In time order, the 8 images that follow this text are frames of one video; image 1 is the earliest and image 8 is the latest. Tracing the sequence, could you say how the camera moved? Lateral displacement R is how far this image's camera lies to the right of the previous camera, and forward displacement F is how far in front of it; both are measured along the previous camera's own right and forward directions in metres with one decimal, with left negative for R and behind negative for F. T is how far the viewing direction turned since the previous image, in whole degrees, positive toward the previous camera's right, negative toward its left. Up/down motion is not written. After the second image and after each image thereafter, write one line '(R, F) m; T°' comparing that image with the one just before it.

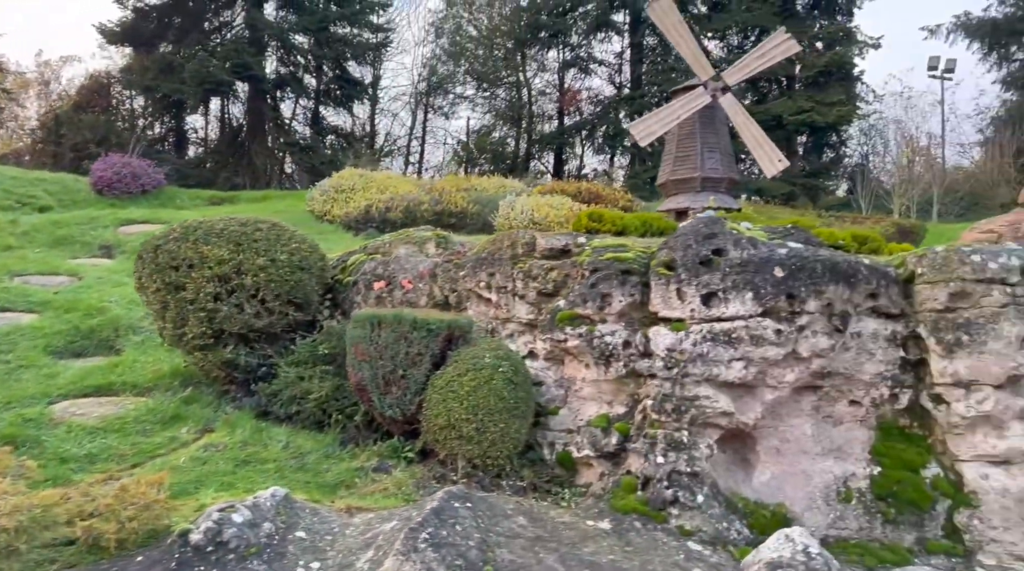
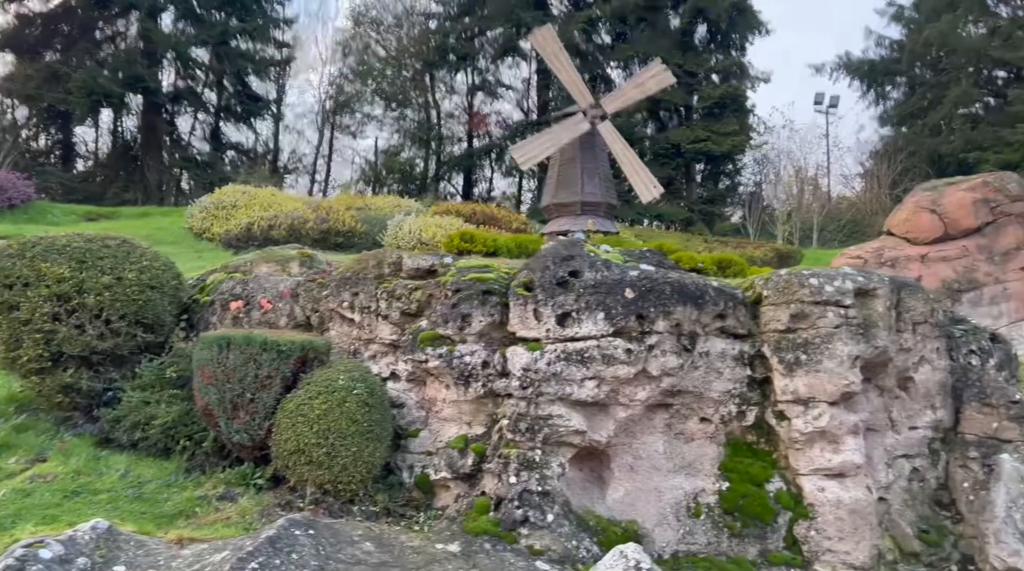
(+0.3, -0.1) m; +7°
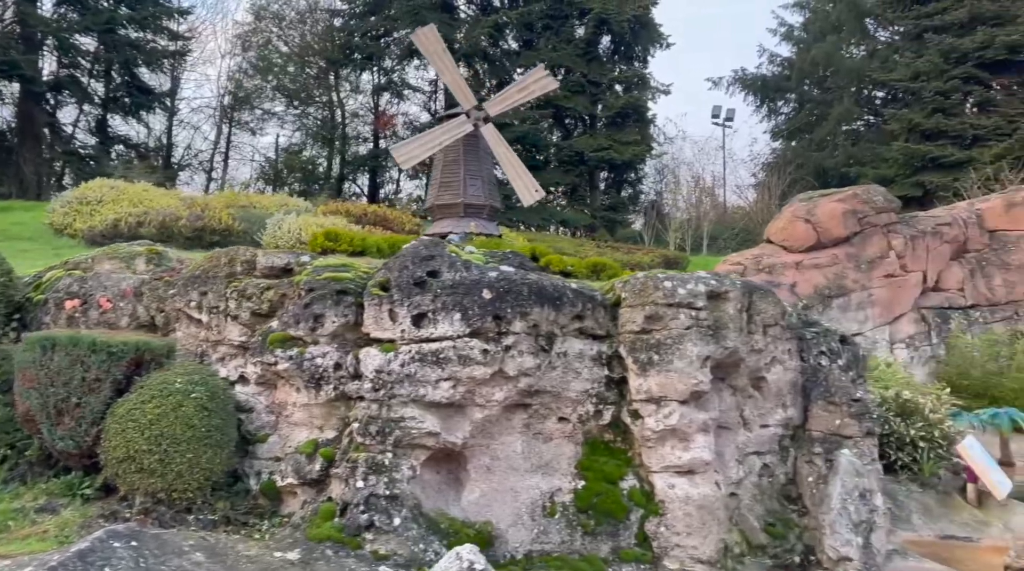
(+0.3, +0.1) m; +7°
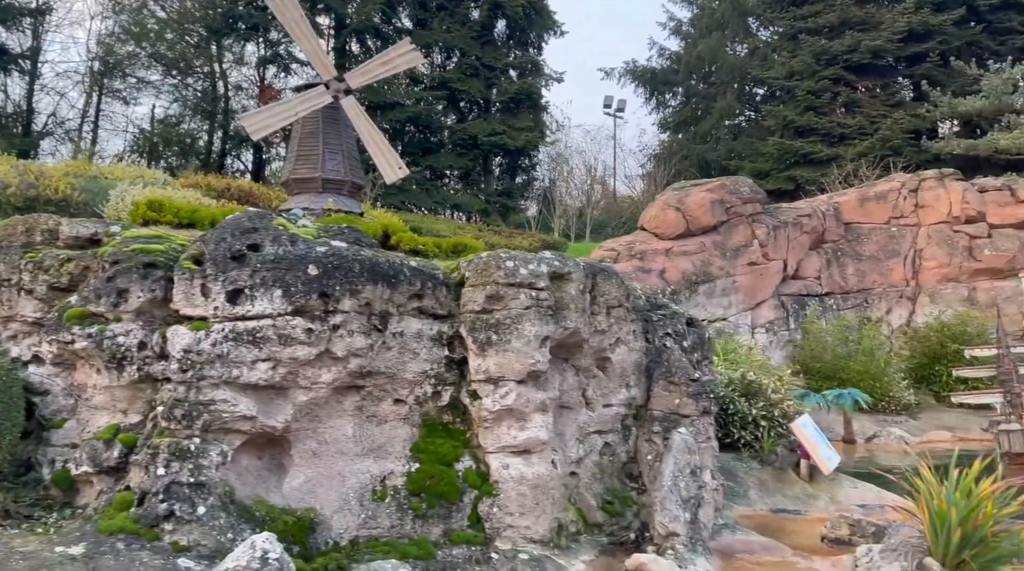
(+0.5, +0.3) m; +7°
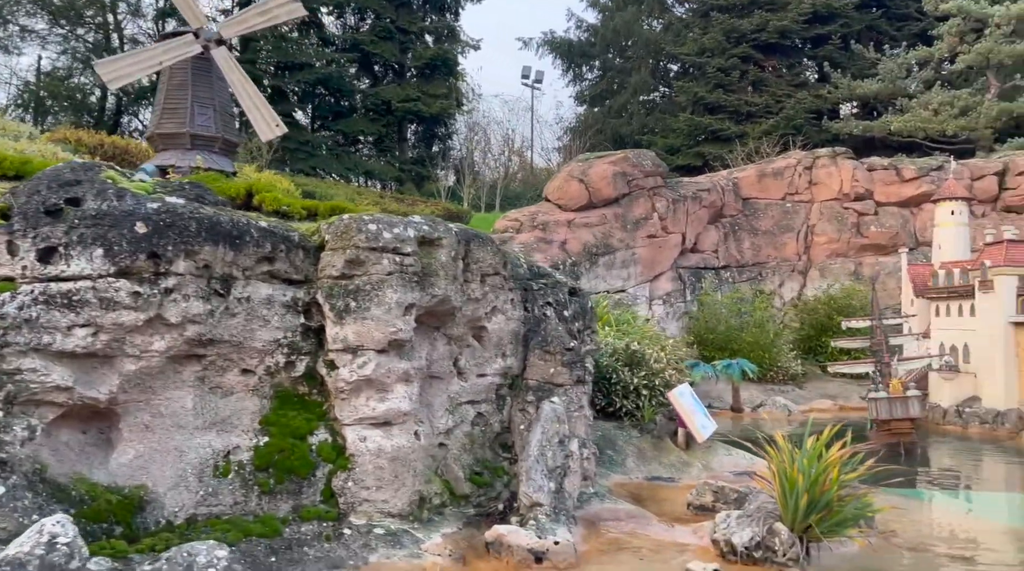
(+0.5, +0.4) m; +6°
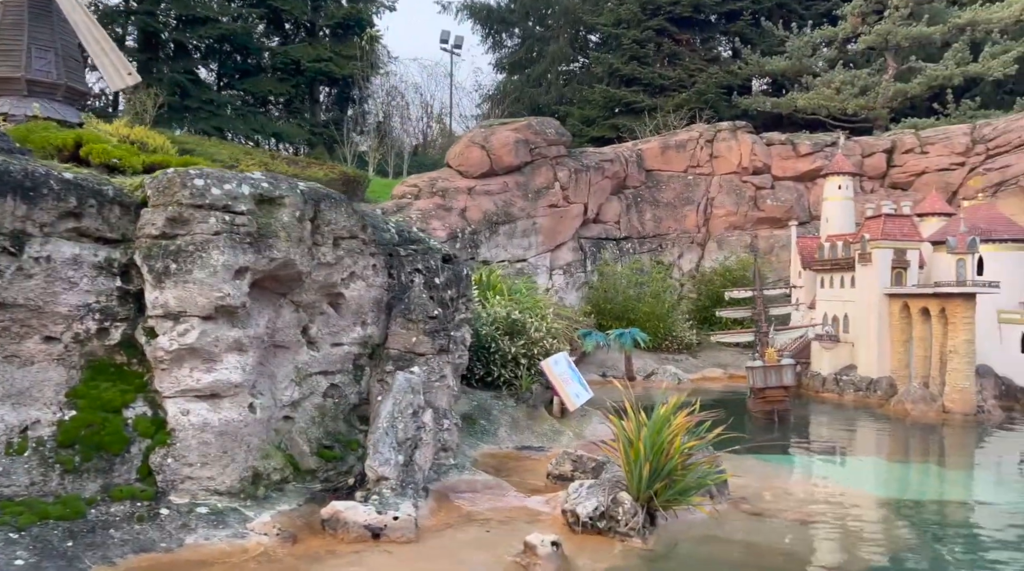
(+0.8, +0.5) m; +5°
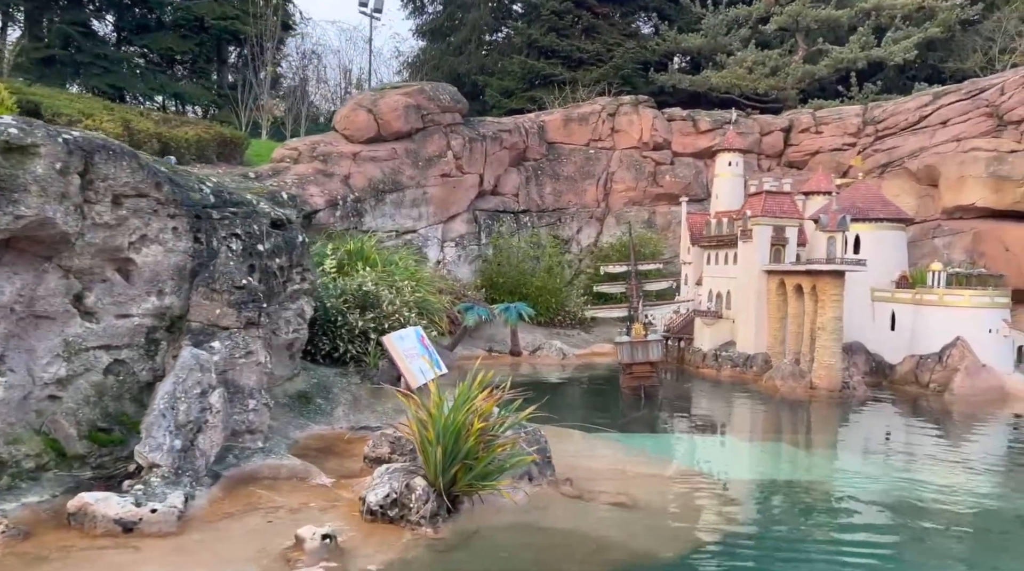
(+1.3, +0.8) m; +5°
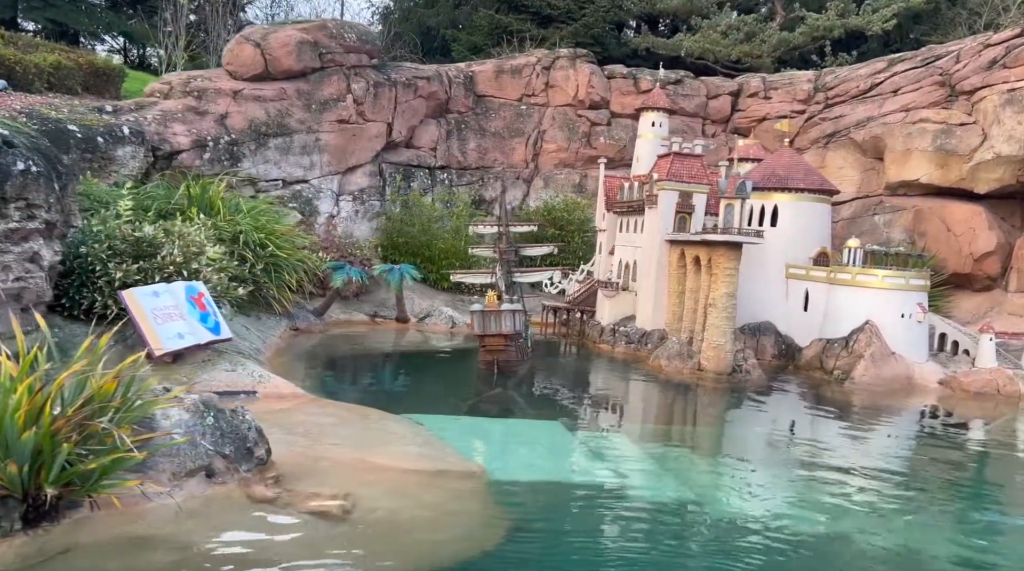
(+2.9, +2.3) m; 0°
